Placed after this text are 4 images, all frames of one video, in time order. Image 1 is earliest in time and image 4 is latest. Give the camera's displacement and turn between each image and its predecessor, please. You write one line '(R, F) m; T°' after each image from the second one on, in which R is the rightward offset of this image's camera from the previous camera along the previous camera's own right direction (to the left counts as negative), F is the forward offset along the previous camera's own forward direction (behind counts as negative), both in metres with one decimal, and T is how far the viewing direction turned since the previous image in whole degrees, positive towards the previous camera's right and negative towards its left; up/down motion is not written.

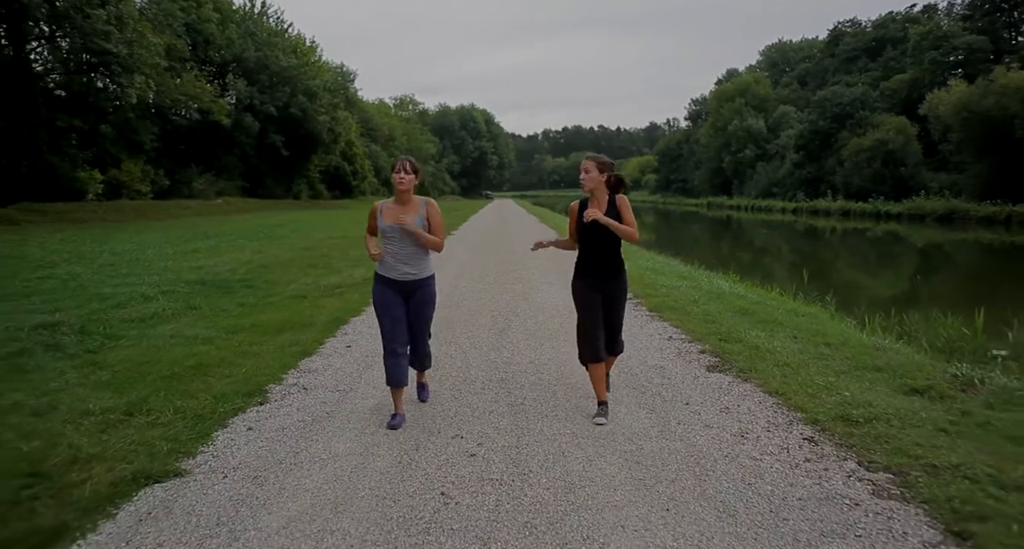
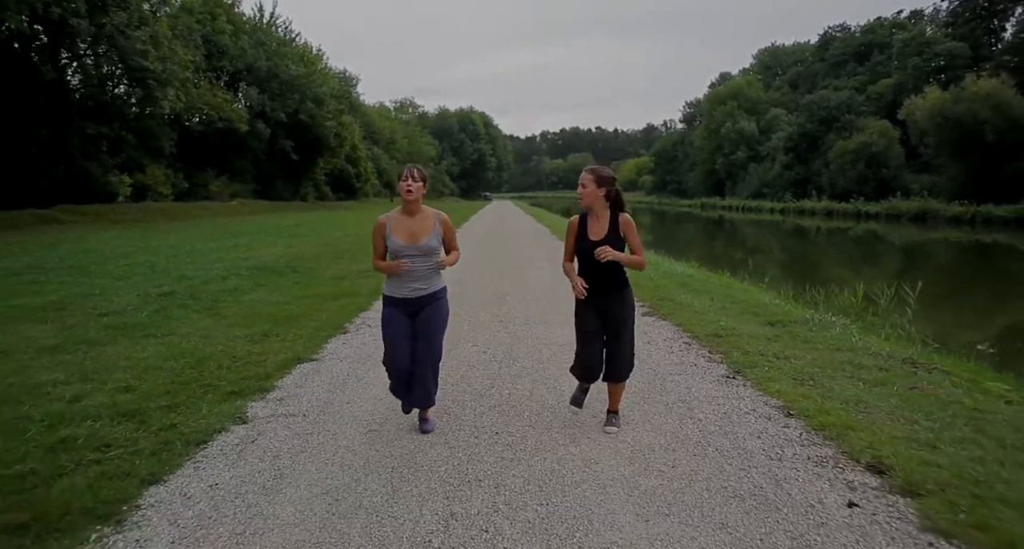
(0.0, -2.9) m; 0°
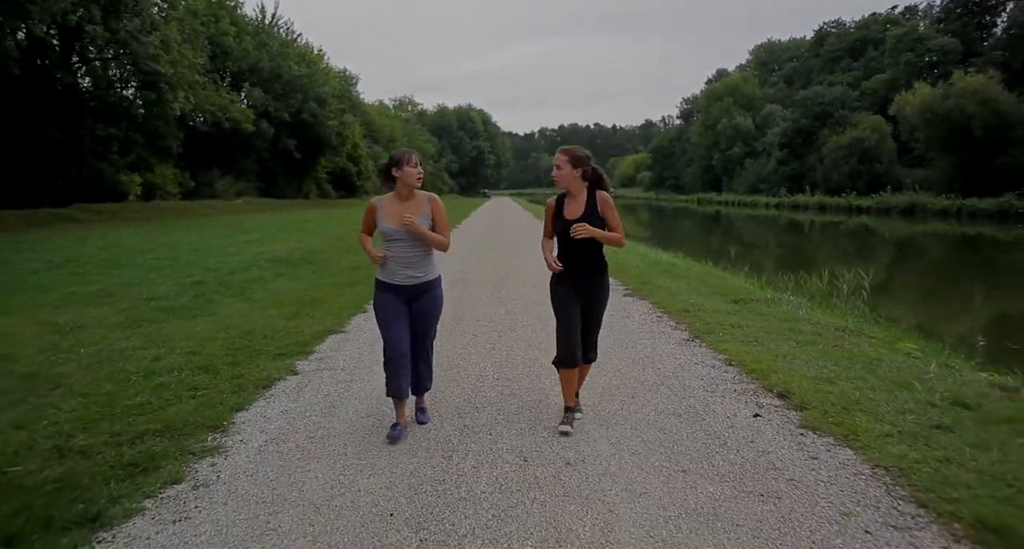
(0.0, -1.2) m; 0°
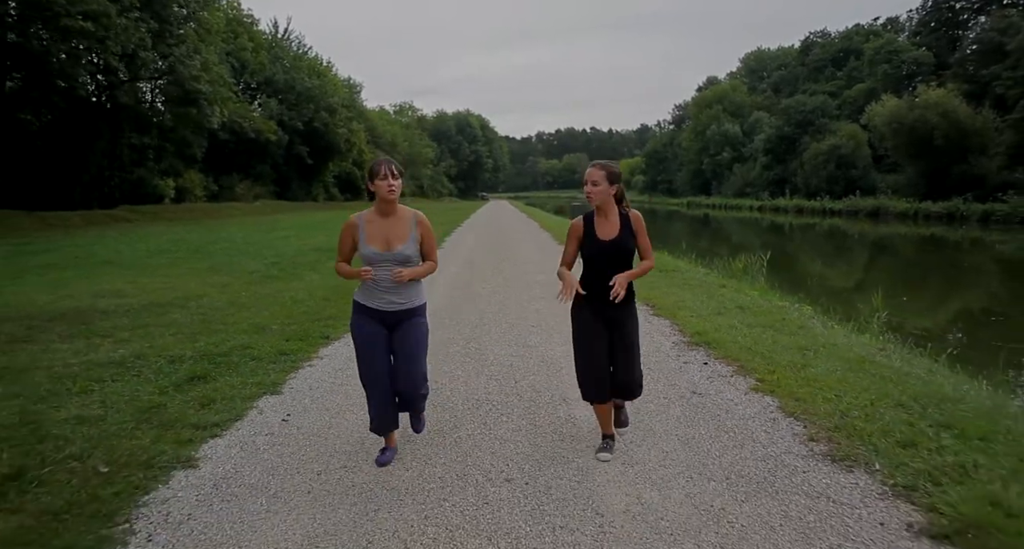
(0.0, -4.1) m; 0°
